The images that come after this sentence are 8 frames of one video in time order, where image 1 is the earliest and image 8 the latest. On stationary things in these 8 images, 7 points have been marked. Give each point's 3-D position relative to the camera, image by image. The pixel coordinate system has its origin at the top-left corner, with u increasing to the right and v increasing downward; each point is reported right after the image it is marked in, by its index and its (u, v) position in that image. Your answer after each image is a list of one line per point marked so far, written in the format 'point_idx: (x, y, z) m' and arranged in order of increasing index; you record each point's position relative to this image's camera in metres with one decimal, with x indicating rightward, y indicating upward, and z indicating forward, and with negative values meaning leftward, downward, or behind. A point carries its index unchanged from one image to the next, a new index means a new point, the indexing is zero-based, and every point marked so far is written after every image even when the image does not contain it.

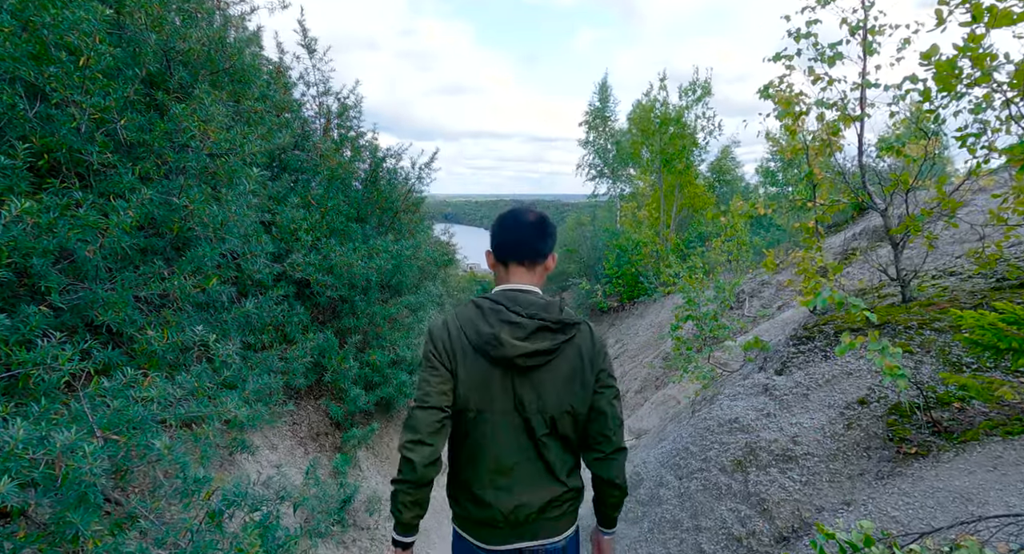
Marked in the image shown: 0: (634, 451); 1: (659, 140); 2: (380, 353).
0: (+1.9, -2.6, +8.1) m
1: (+4.6, +4.2, +16.7) m
2: (-1.3, -0.7, +5.3) m
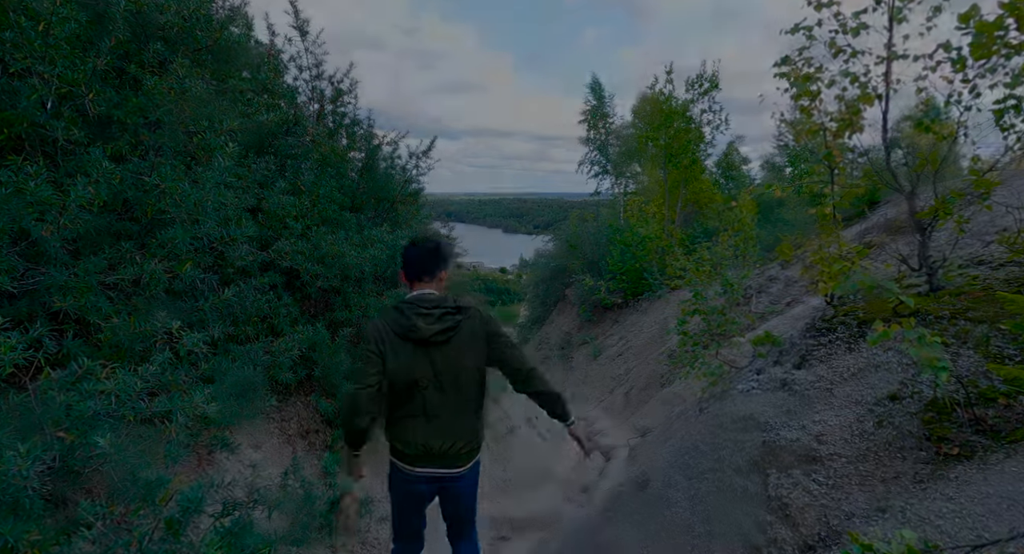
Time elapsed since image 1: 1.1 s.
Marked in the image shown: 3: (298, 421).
0: (+1.9, -2.5, +7.9) m
1: (+4.6, +4.3, +16.4) m
2: (-1.3, -0.7, +5.1) m
3: (-1.8, -1.2, +4.6) m
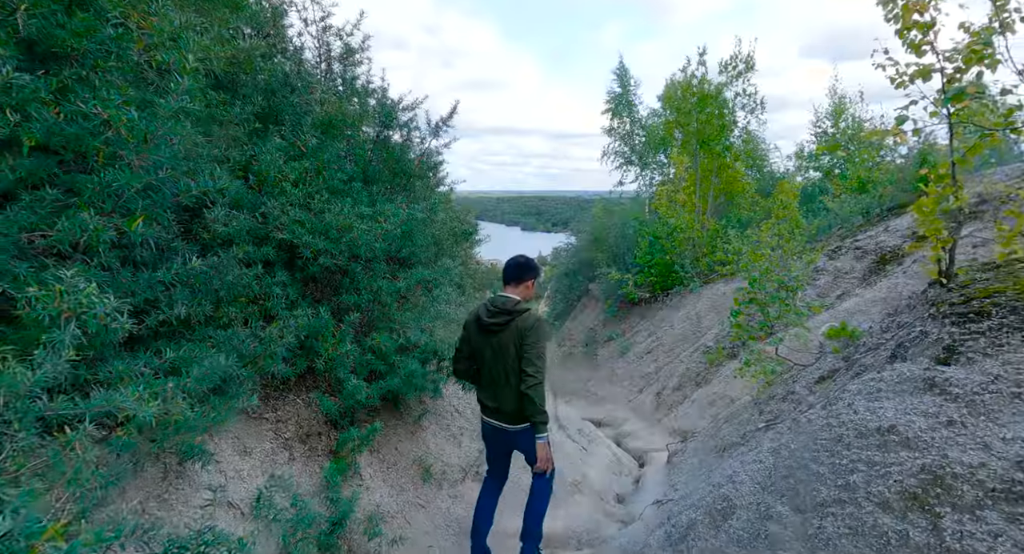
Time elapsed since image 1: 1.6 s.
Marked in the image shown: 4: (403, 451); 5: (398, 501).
0: (+2.2, -2.4, +7.1) m
1: (+5.3, +4.5, +15.5) m
2: (-1.0, -0.5, +4.4) m
3: (-1.6, -1.0, +3.9) m
4: (-1.0, -1.5, +4.7) m
5: (-0.9, -1.8, +4.2) m
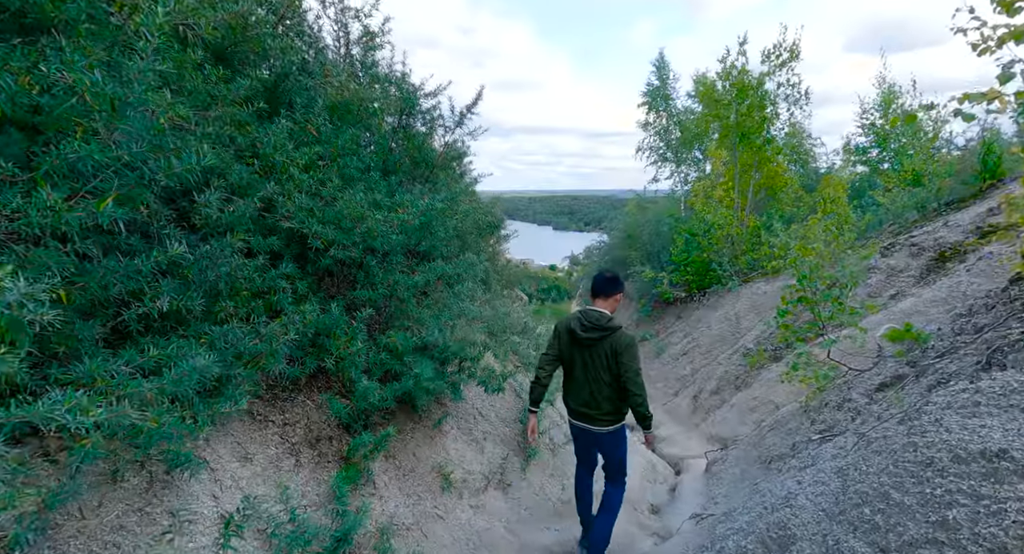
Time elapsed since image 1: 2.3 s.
0: (+2.6, -2.3, +6.6) m
1: (+6.2, +4.6, +14.8) m
2: (-0.8, -0.4, +4.1) m
3: (-1.4, -1.0, +3.6) m
4: (-0.7, -1.5, +4.4) m
5: (-0.7, -1.7, +3.9) m
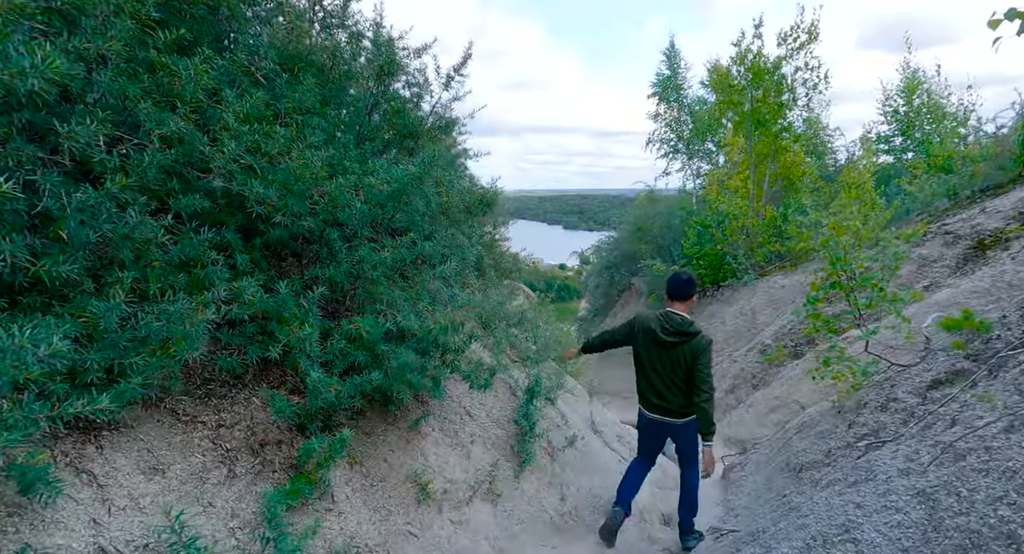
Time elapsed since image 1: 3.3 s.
0: (+2.5, -2.2, +5.9) m
1: (+6.3, +4.8, +14.1) m
2: (-0.9, -0.3, +3.5) m
3: (-1.5, -0.8, +3.0) m
4: (-0.8, -1.3, +3.8) m
5: (-0.8, -1.6, +3.3) m
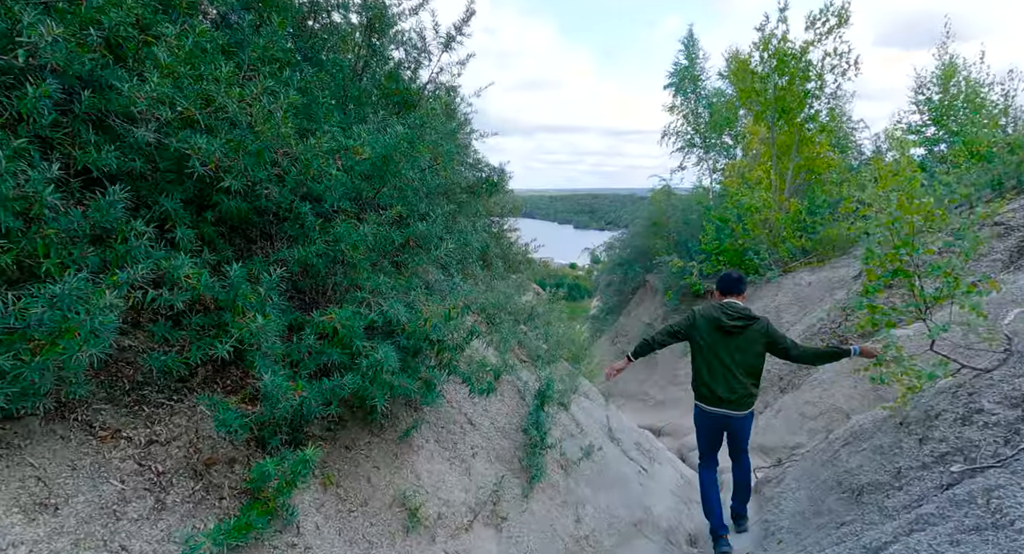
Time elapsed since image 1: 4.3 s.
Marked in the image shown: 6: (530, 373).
0: (+2.6, -2.1, +5.3) m
1: (+6.6, +4.8, +13.3) m
2: (-0.9, -0.2, +2.9) m
3: (-1.5, -0.7, +2.4) m
4: (-0.8, -1.2, +3.2) m
5: (-0.8, -1.5, +2.7) m
6: (+0.2, -0.9, +4.9) m
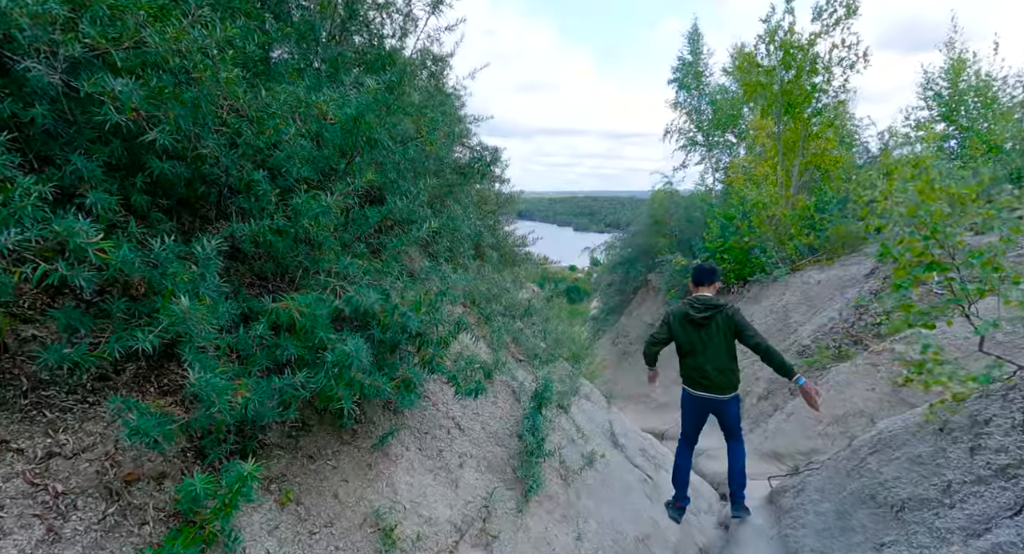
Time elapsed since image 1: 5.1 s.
0: (+2.6, -2.0, +4.8) m
1: (+6.5, +4.9, +12.9) m
2: (-0.9, -0.1, +2.4) m
3: (-1.5, -0.6, +2.0) m
4: (-0.8, -1.1, +2.7) m
5: (-0.8, -1.4, +2.3) m
6: (+0.1, -0.8, +4.4) m
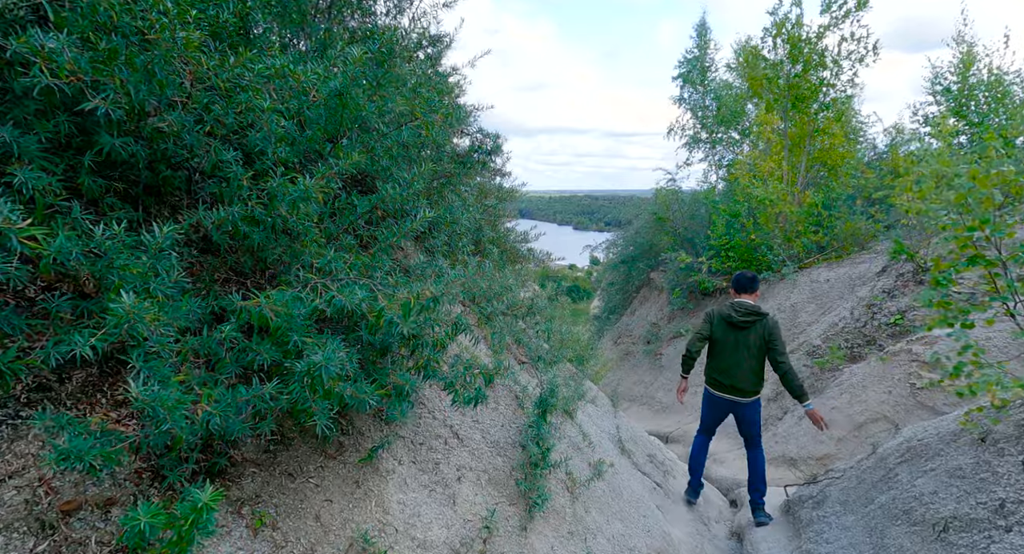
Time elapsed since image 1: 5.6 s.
0: (+2.6, -2.0, +4.5) m
1: (+6.5, +4.9, +12.6) m
2: (-0.9, -0.1, +2.1) m
3: (-1.5, -0.6, +1.7) m
4: (-0.8, -1.1, +2.4) m
5: (-0.8, -1.4, +2.0) m
6: (+0.1, -0.8, +4.1) m
